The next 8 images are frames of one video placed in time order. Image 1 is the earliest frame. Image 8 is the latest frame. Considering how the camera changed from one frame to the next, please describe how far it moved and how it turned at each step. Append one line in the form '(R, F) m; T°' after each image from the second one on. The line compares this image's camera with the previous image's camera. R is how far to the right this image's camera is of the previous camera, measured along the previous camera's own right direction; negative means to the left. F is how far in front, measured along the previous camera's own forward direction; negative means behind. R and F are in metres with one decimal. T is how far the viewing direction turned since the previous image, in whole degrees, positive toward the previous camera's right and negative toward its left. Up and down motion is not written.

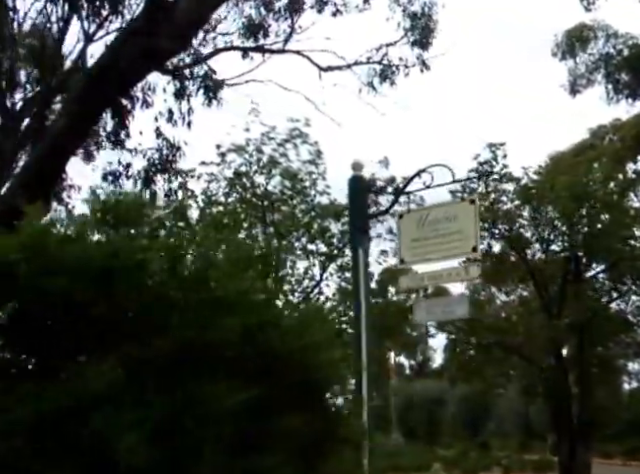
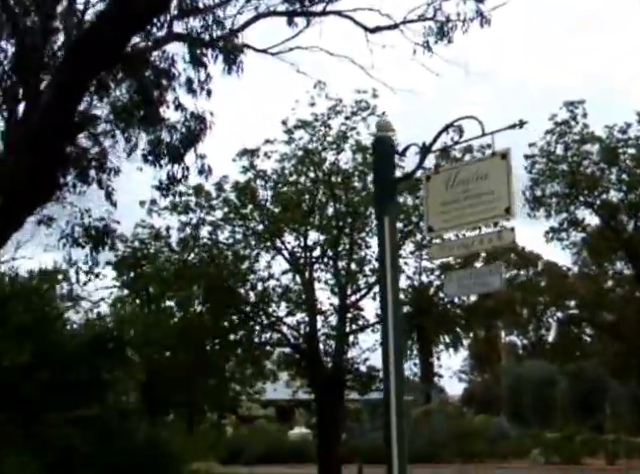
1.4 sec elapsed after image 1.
(0.0, +0.6) m; -6°
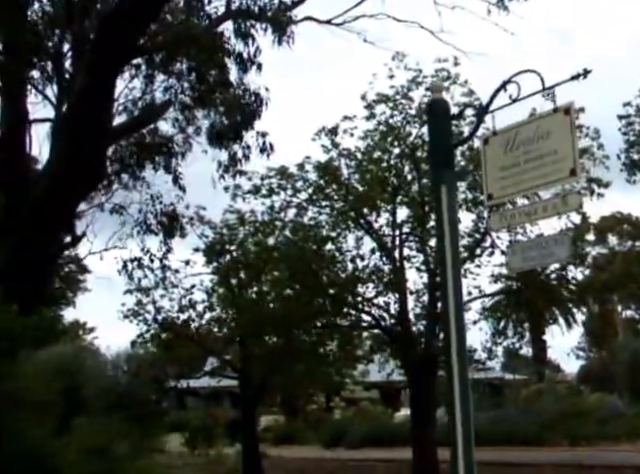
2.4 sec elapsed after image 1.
(+0.2, +0.3) m; -8°
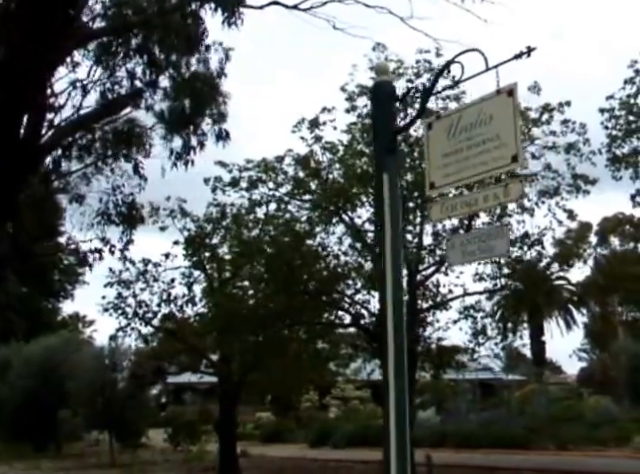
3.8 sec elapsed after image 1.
(+0.4, +0.3) m; 0°
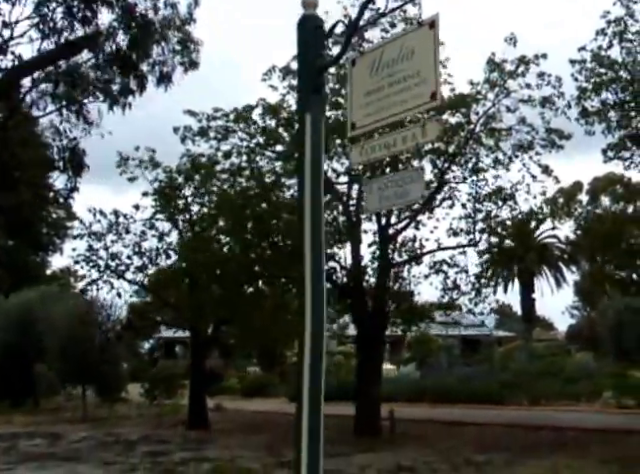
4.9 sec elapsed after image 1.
(+0.4, +0.2) m; 0°
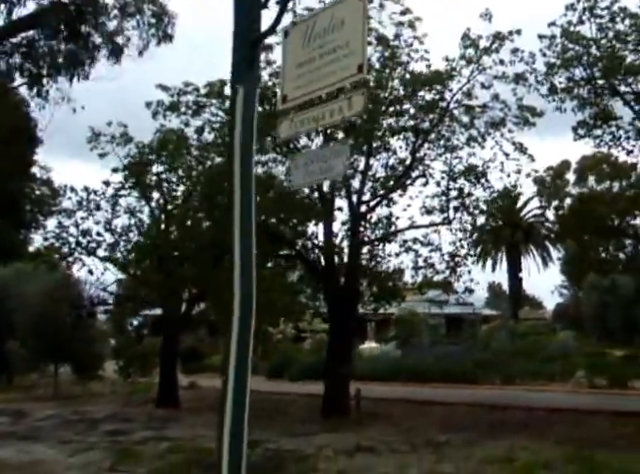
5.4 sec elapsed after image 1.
(+0.3, +0.1) m; +1°
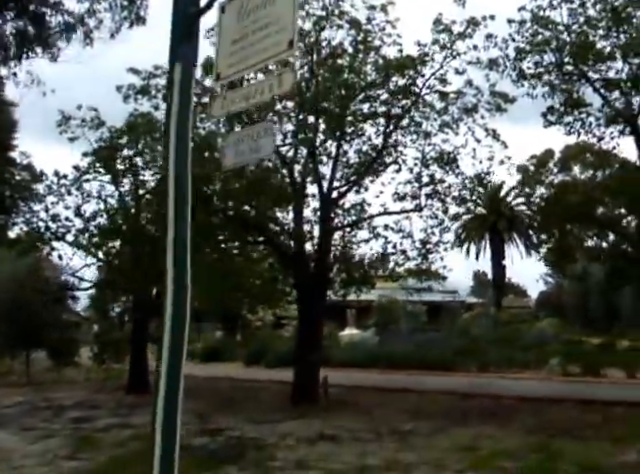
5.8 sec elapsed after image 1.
(+0.2, +0.1) m; +1°
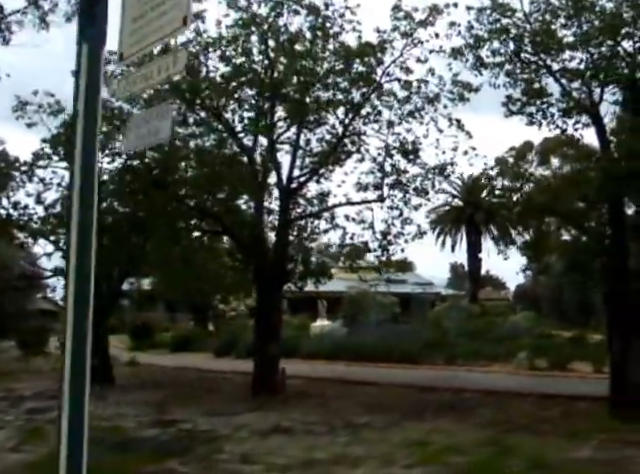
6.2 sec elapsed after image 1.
(+0.3, +0.2) m; +1°
